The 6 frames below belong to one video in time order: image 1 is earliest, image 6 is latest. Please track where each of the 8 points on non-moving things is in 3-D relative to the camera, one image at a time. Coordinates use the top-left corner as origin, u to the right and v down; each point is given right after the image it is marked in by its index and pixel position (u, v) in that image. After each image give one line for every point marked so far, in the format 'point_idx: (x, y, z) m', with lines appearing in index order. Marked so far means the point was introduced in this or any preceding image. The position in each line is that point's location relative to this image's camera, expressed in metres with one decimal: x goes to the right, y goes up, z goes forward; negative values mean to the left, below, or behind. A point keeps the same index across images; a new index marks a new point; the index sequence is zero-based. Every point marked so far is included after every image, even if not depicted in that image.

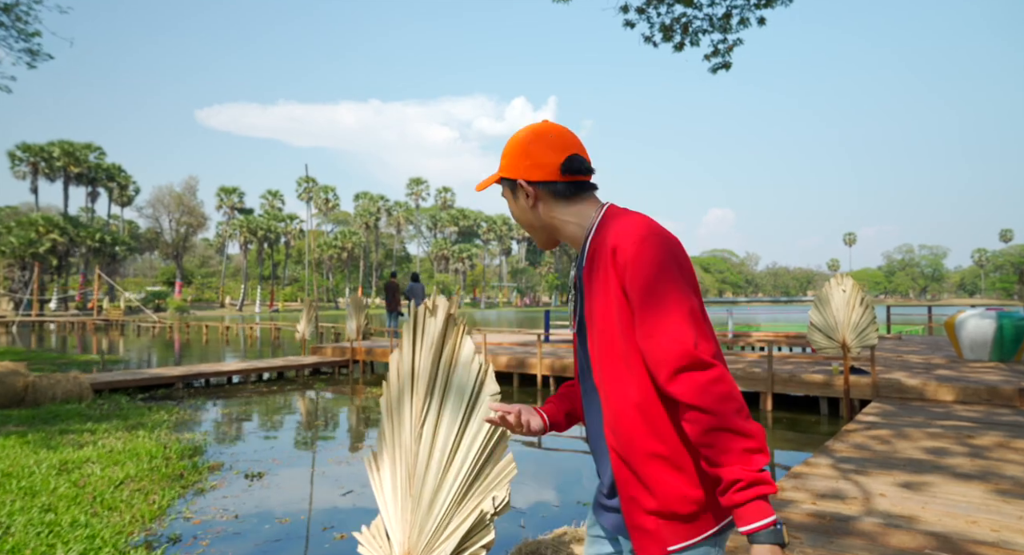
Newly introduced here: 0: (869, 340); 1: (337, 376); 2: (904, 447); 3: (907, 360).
0: (+4.6, -0.8, +8.7) m
1: (-3.9, -2.2, +15.1) m
2: (+3.4, -1.5, +5.8) m
3: (+6.3, -1.3, +10.8) m
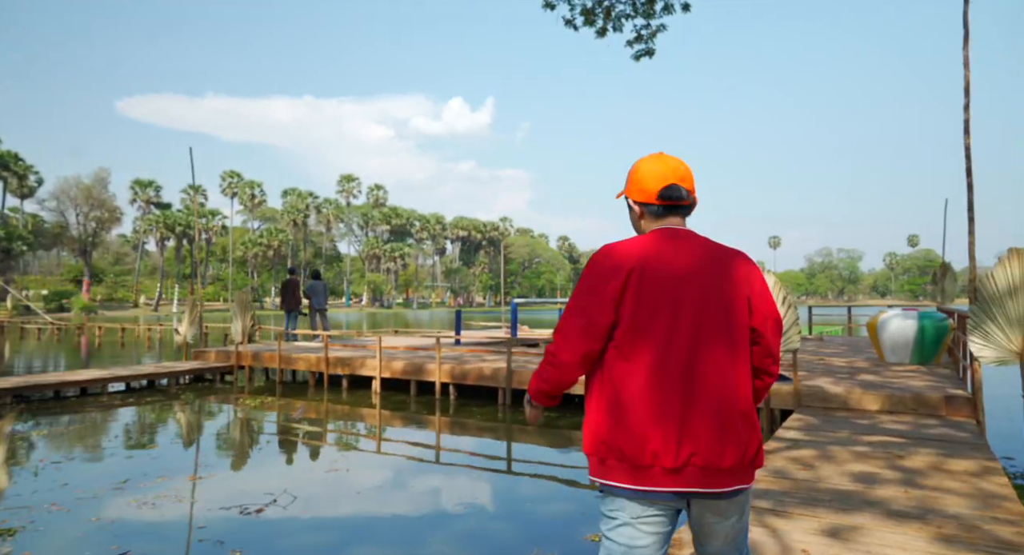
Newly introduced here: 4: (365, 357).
0: (+3.3, -0.8, +7.9) m
1: (-5.9, -2.1, +13.5) m
2: (+2.3, -1.4, +4.9) m
3: (+4.8, -1.3, +10.1) m
4: (-2.5, -1.4, +11.6) m
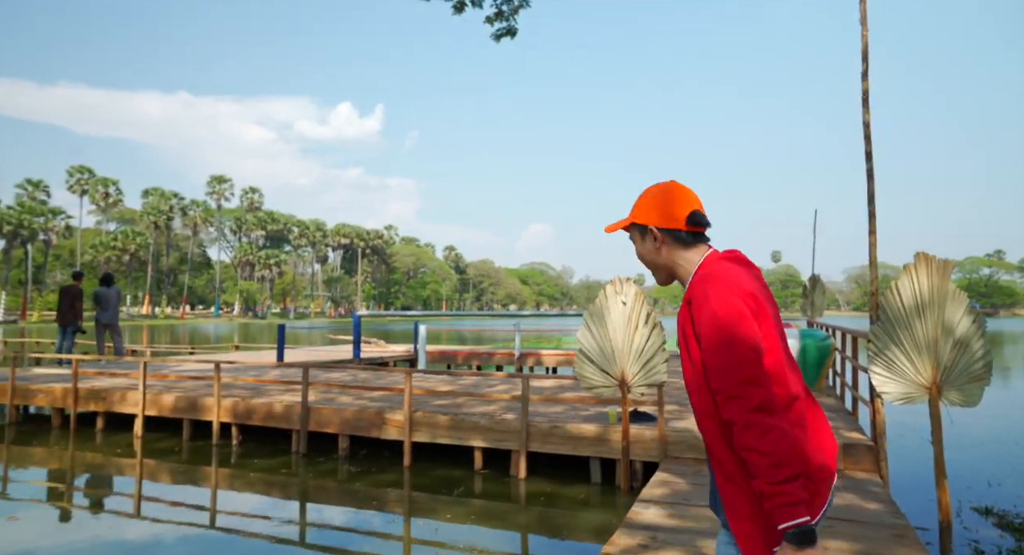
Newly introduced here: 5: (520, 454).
0: (+1.3, -0.9, +6.1) m
1: (-8.6, -2.2, +10.1) m
2: (+0.8, -1.4, +2.9) m
3: (+2.4, -1.5, +8.5) m
4: (-5.0, -1.4, +8.8) m
5: (+0.1, -1.7, +6.7) m
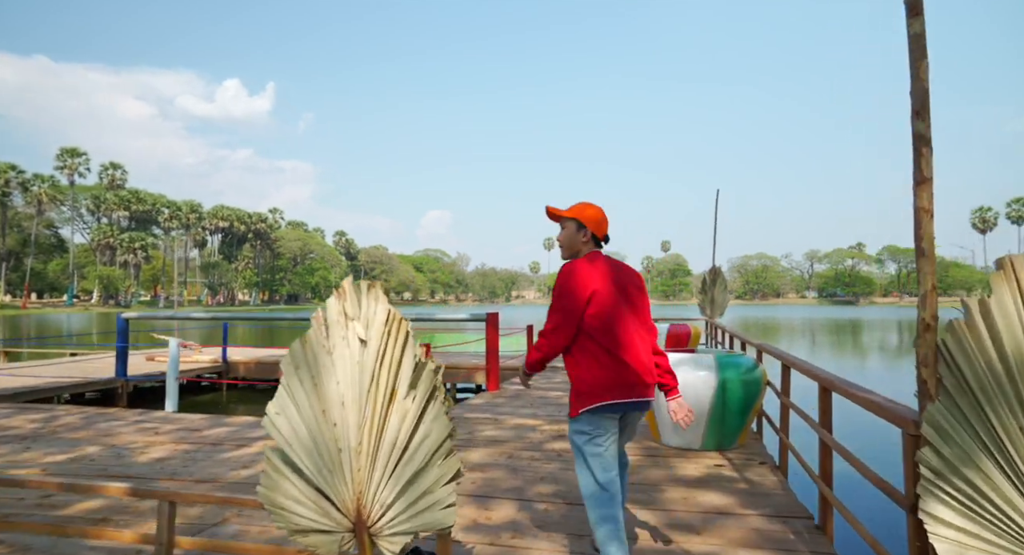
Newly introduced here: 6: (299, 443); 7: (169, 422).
0: (-0.3, -0.9, +2.6) m
1: (-10.7, -2.1, +5.1) m
2: (-0.3, -1.5, -0.6) m
3: (+0.4, -1.4, +5.2) m
4: (-7.0, -1.4, +4.3) m
5: (-1.6, -1.7, +3.0) m
6: (-0.9, -0.7, +2.8) m
7: (-3.8, -1.6, +7.4) m
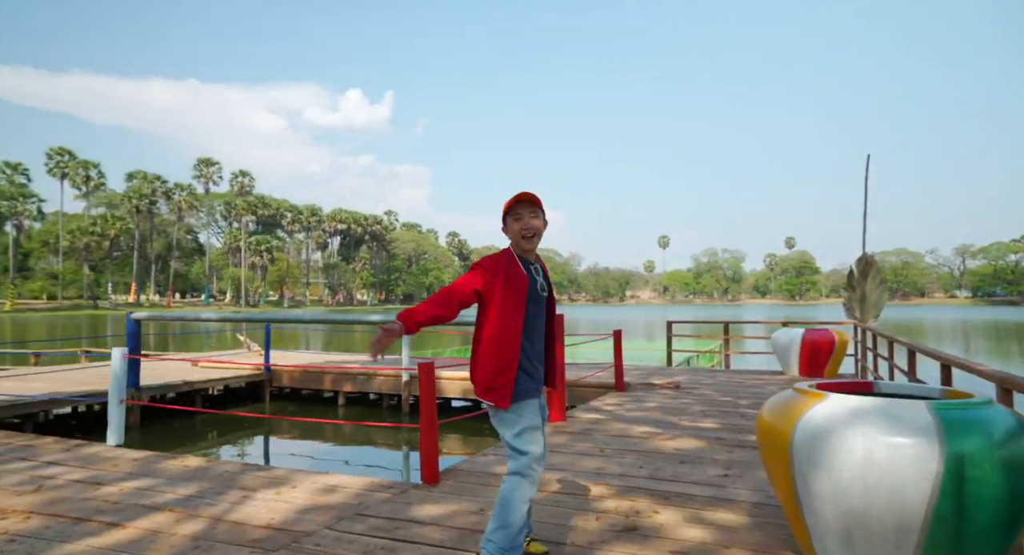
0: (-0.8, -0.8, 0.0) m
1: (-10.6, -2.0, +4.2) m
2: (-1.3, -1.4, -3.1) m
3: (+0.4, -1.3, +2.4) m
4: (-7.1, -1.3, +2.8) m
5: (-2.0, -1.6, +0.6) m
6: (-1.3, -0.6, +0.3) m
7: (-3.4, -1.5, +5.4) m
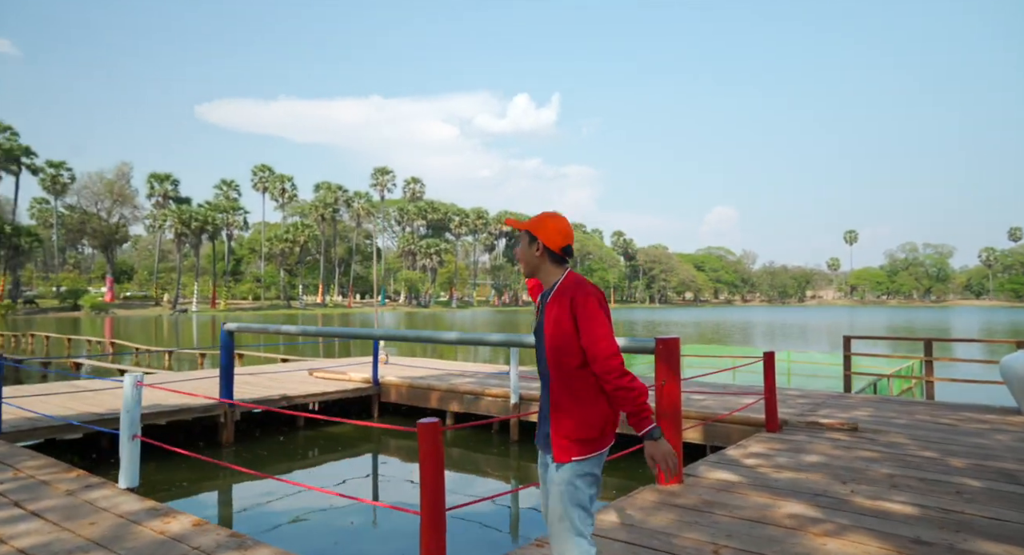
0: (-1.7, -0.9, -1.4) m
1: (-10.3, -2.2, +5.1) m
2: (-3.0, -1.5, -4.3) m
3: (0.0, -1.4, +0.7) m
4: (-7.1, -1.4, +2.9) m
5: (-2.7, -1.7, -0.5) m
6: (-2.2, -0.7, -1.0) m
7: (-3.0, -1.6, +4.4) m
